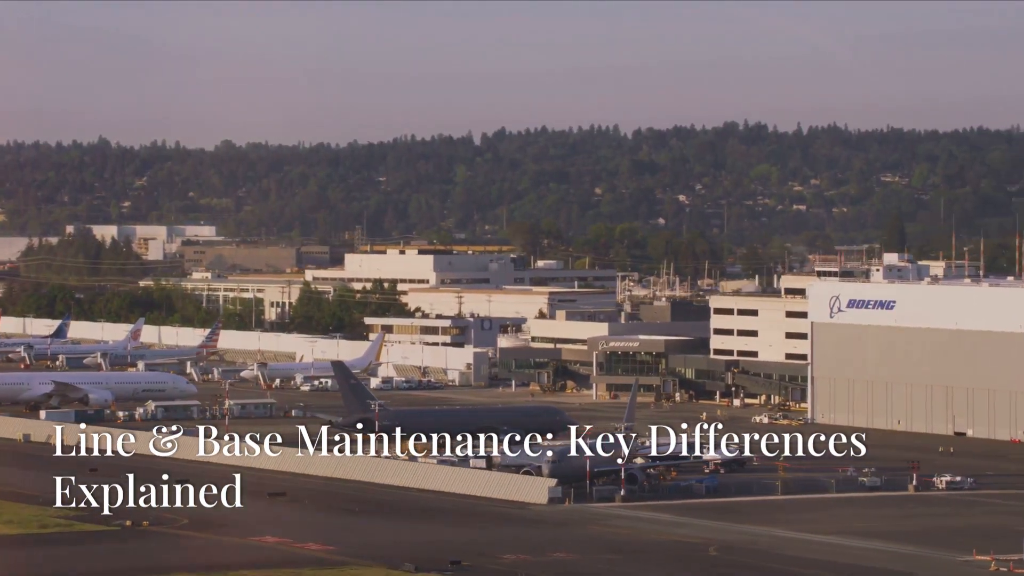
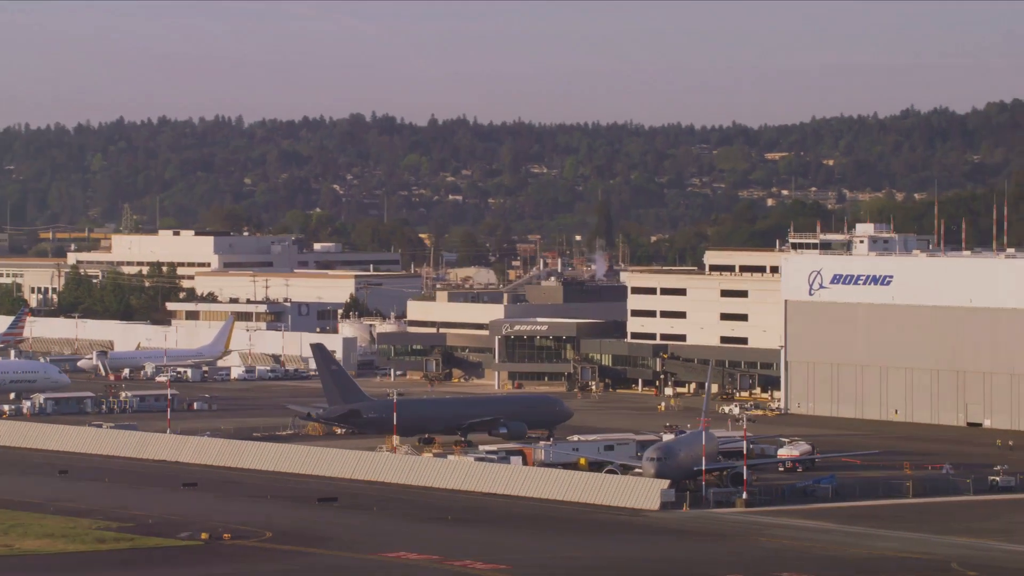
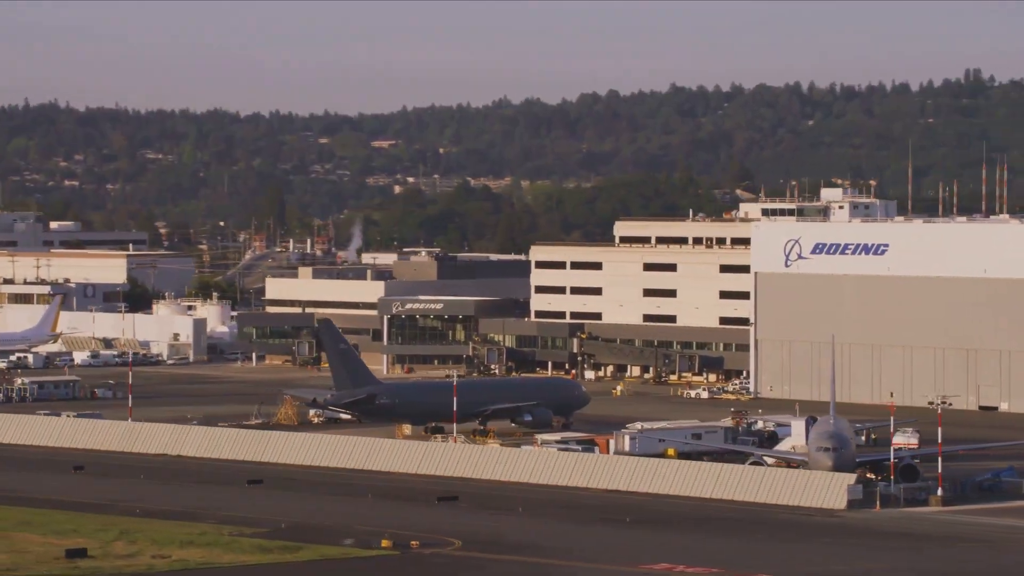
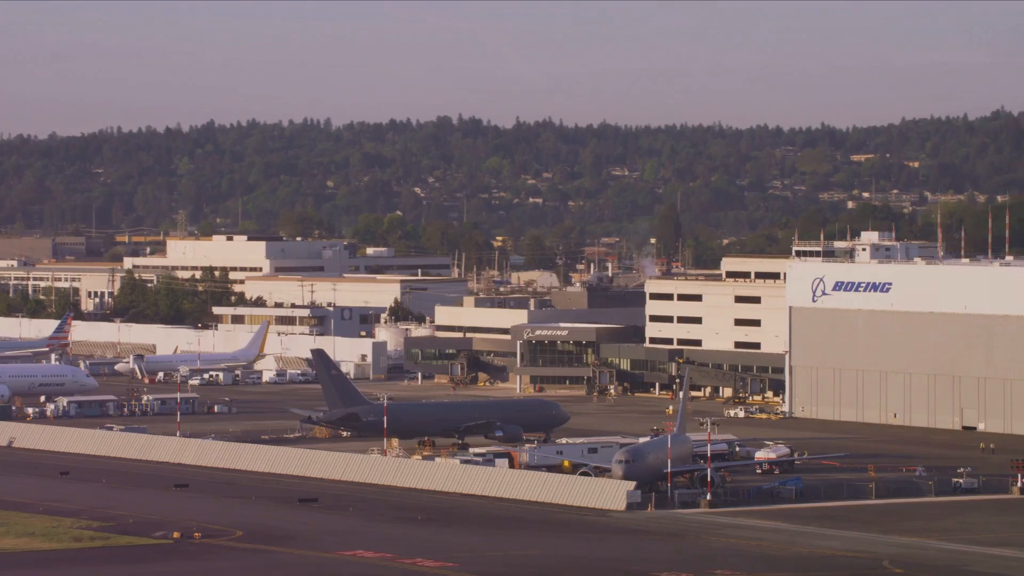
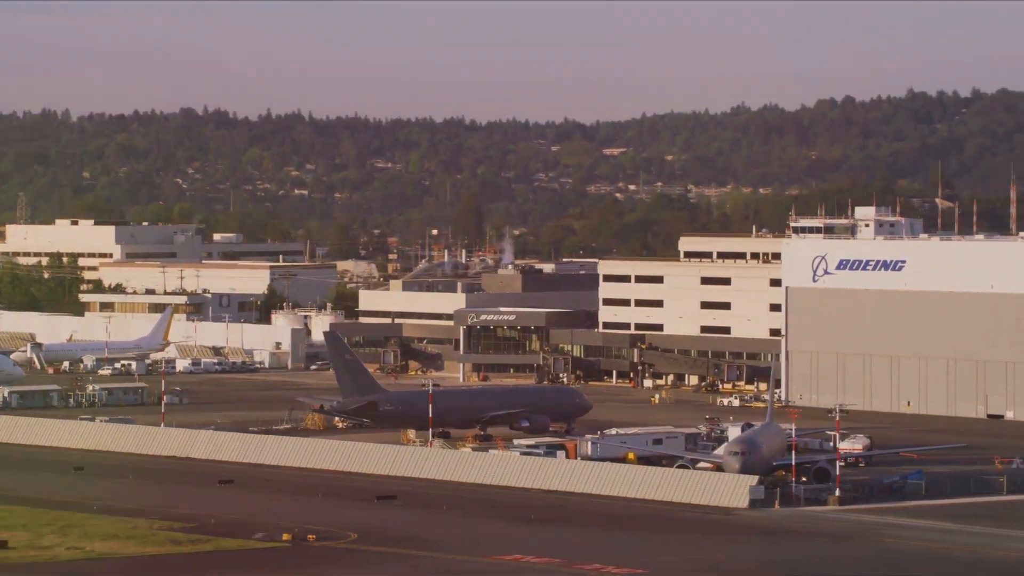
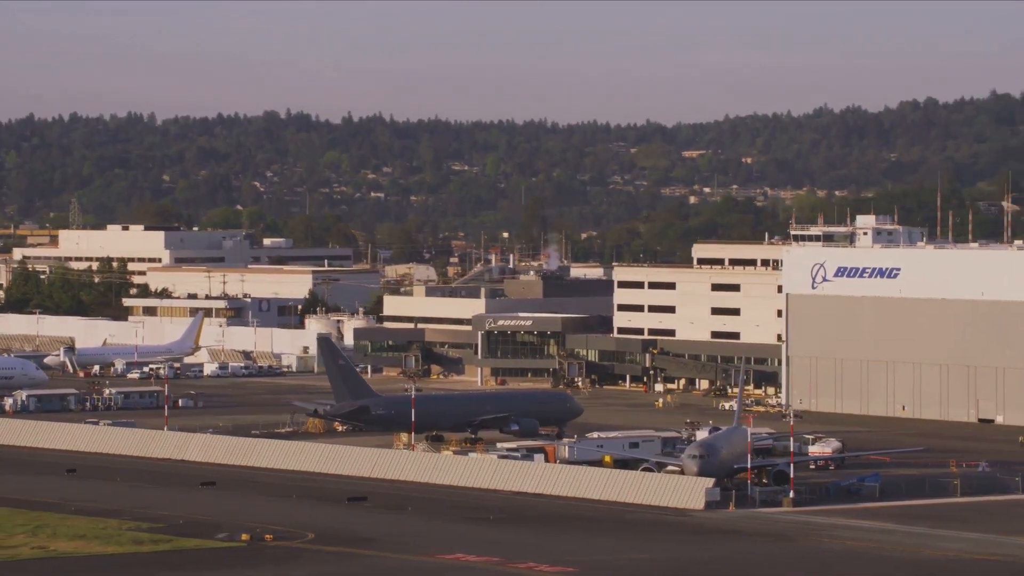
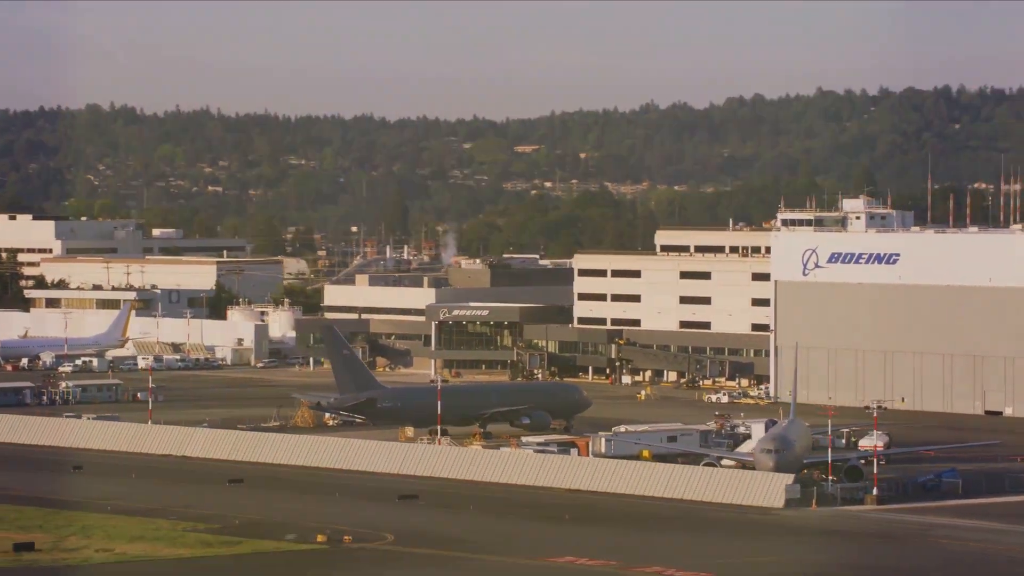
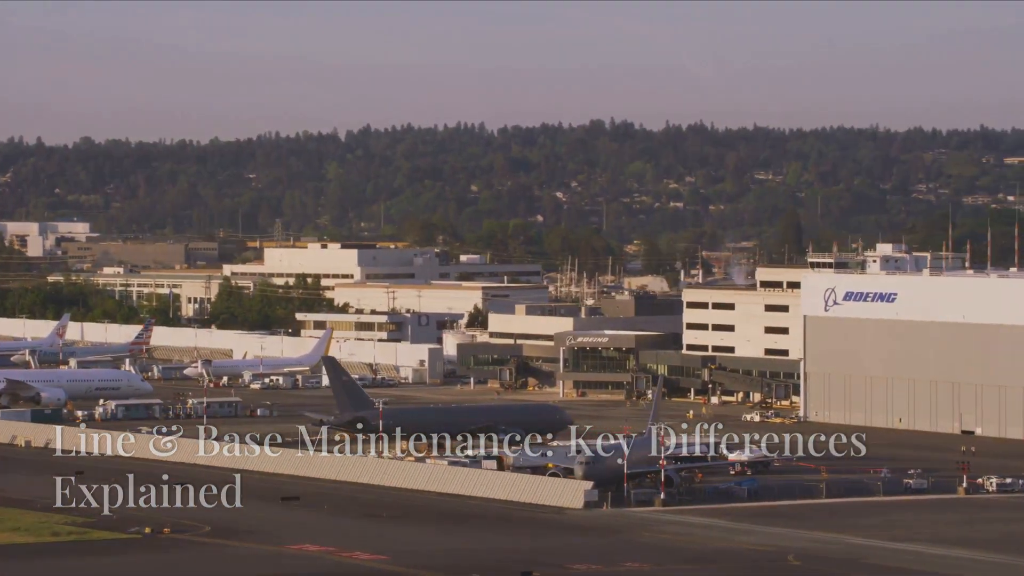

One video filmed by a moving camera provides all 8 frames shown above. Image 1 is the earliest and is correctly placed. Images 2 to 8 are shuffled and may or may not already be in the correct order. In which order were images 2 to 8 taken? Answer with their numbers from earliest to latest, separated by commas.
8, 4, 2, 6, 5, 7, 3
